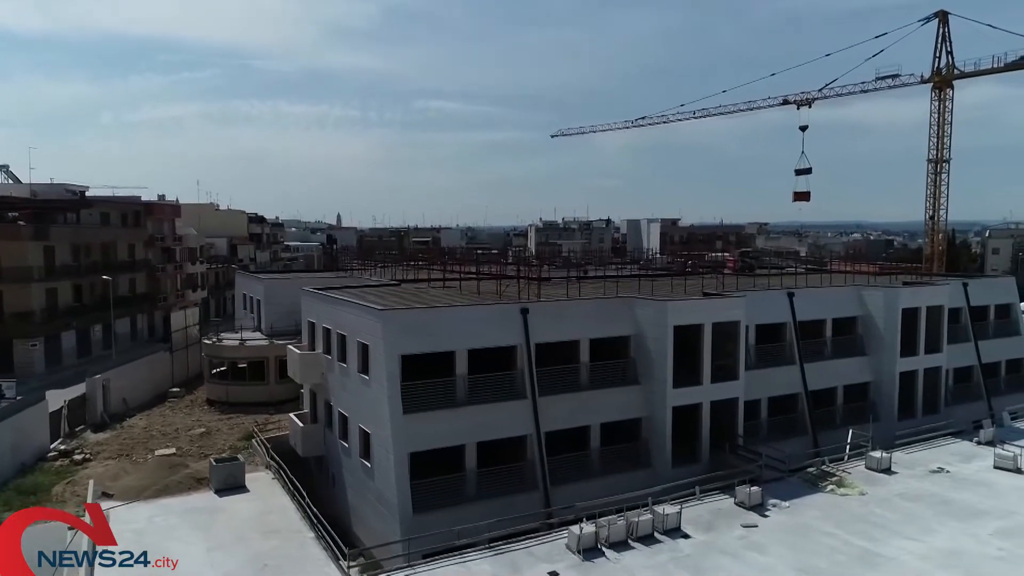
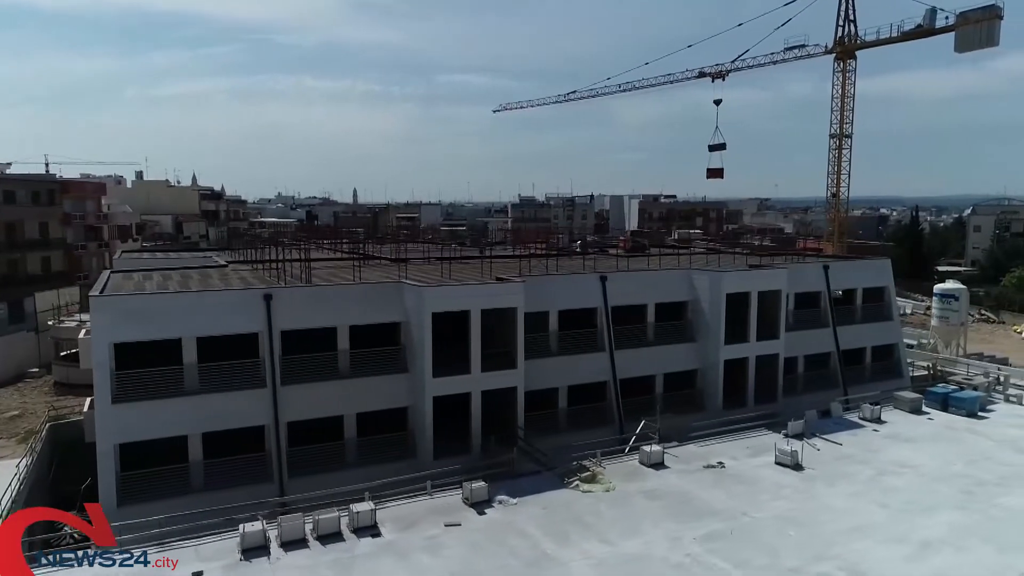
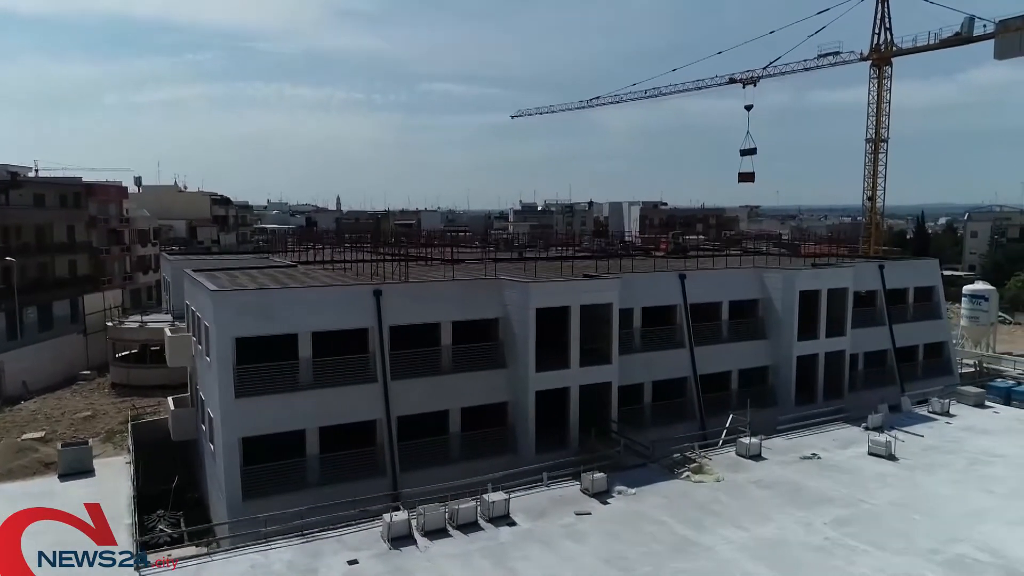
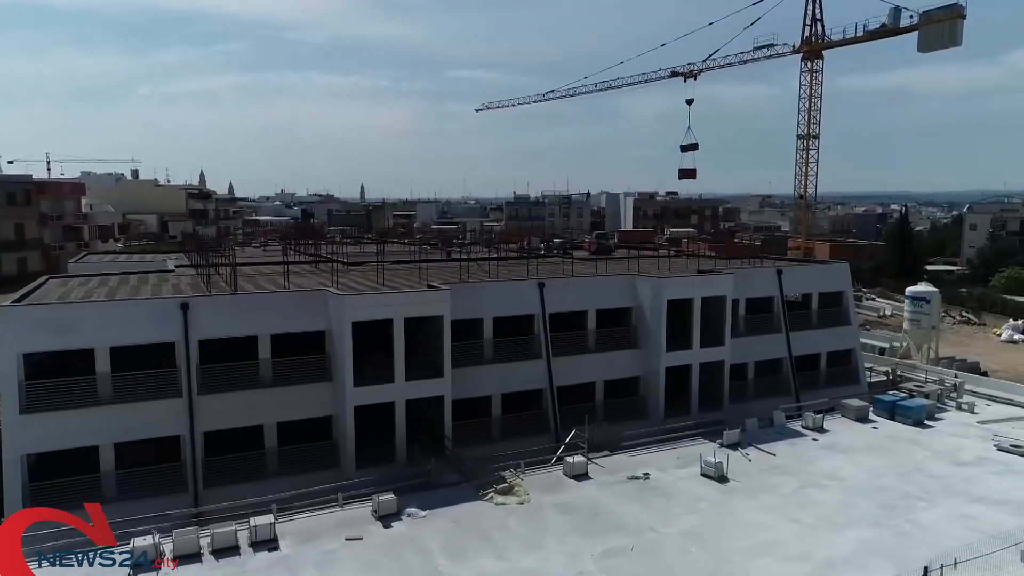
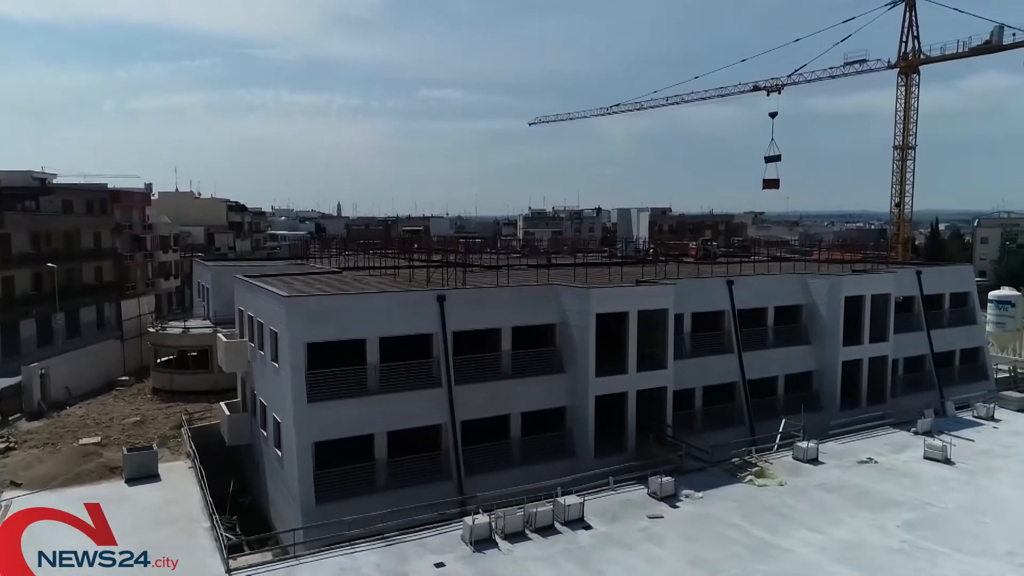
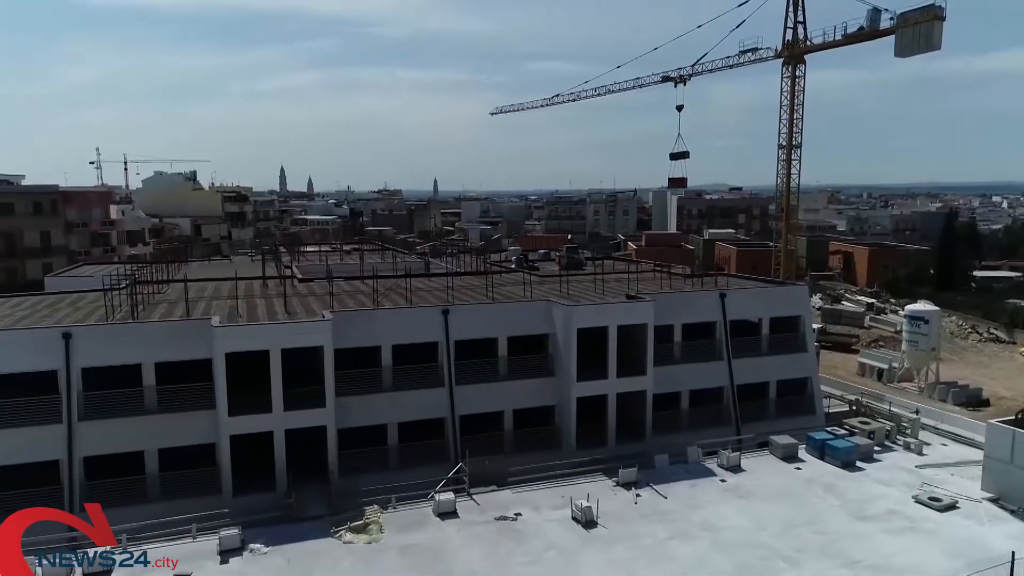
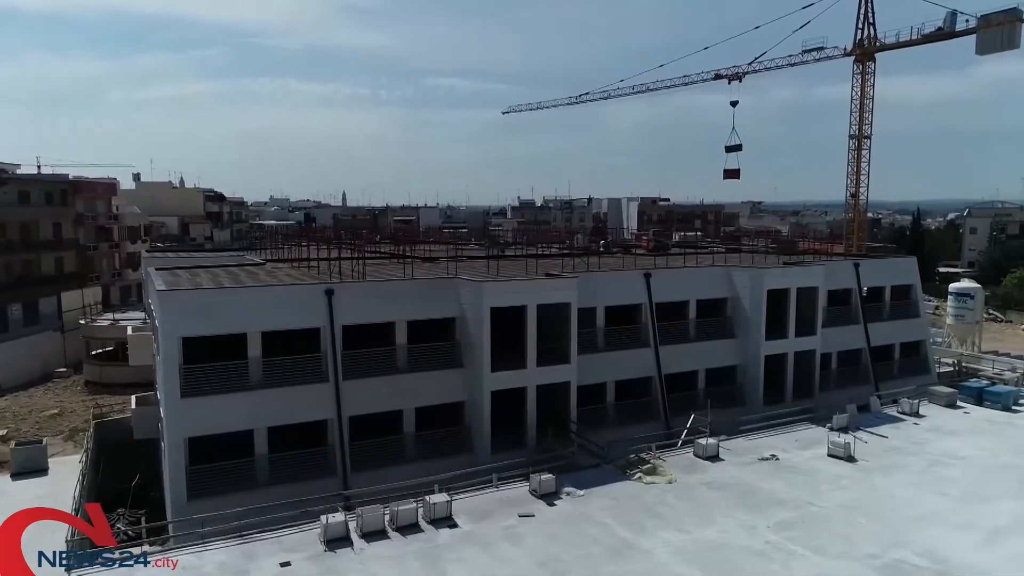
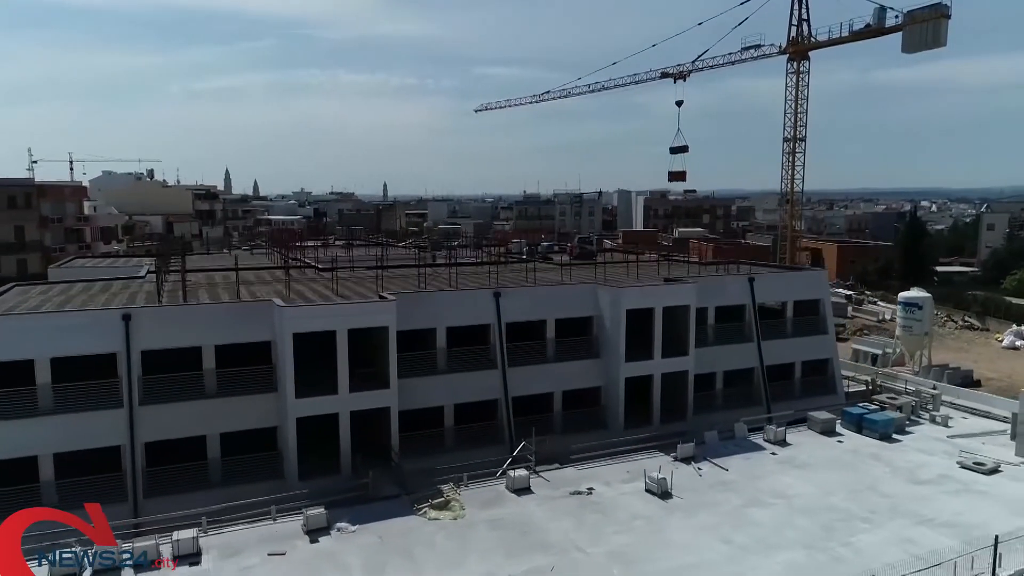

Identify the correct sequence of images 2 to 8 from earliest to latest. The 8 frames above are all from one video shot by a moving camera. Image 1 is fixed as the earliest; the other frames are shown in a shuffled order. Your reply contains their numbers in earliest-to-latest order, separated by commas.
5, 3, 7, 2, 4, 8, 6
